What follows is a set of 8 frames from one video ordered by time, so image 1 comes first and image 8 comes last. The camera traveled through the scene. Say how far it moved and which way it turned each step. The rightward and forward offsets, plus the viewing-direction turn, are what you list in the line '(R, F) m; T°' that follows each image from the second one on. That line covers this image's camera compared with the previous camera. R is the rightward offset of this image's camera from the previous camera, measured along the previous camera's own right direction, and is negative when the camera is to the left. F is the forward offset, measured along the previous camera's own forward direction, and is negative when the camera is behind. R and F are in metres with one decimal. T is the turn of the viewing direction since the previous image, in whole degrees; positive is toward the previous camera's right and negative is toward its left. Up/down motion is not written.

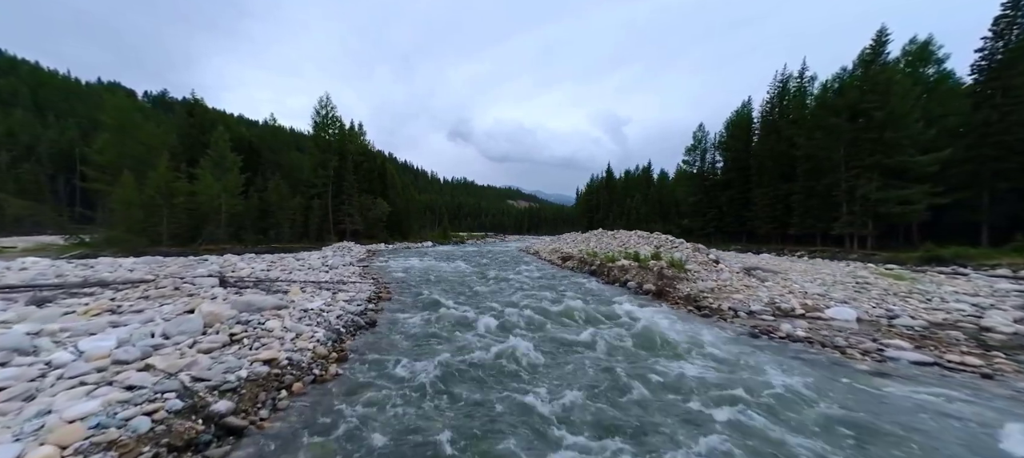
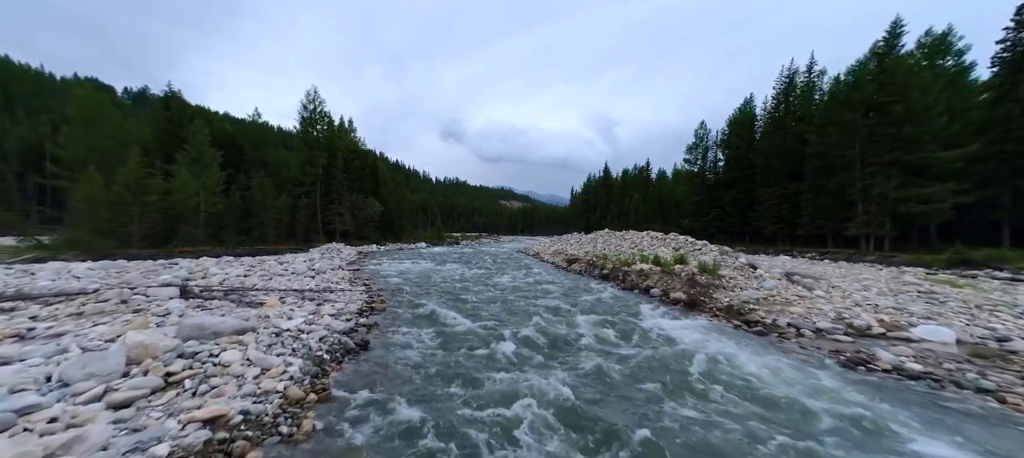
(-0.5, +1.5) m; +1°
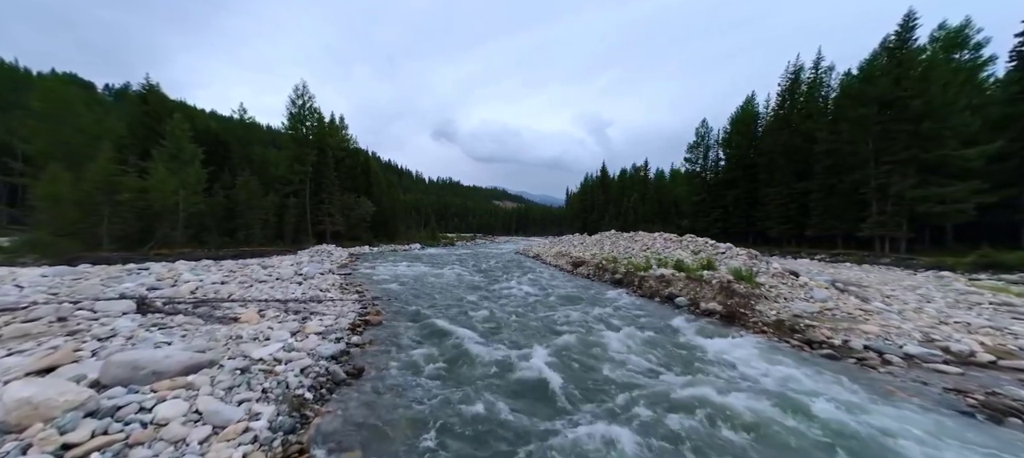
(-0.5, +1.3) m; +1°
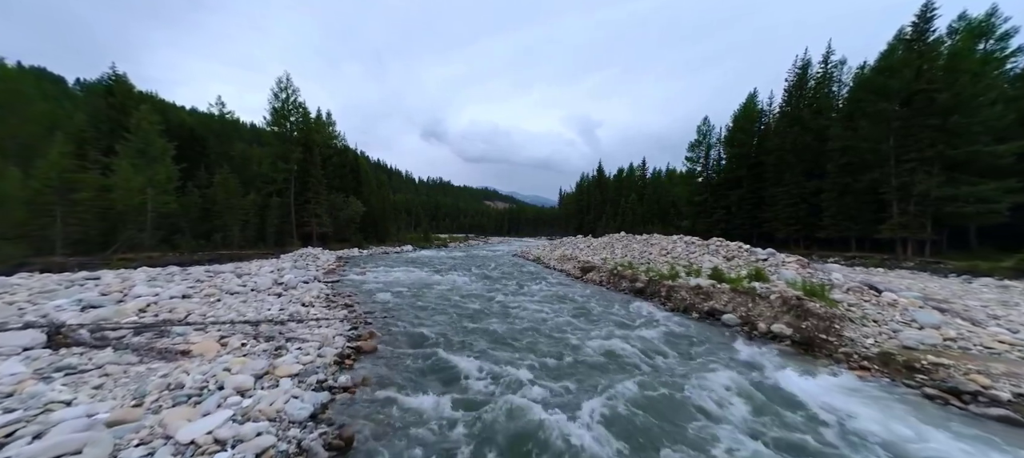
(-0.7, +1.7) m; +2°
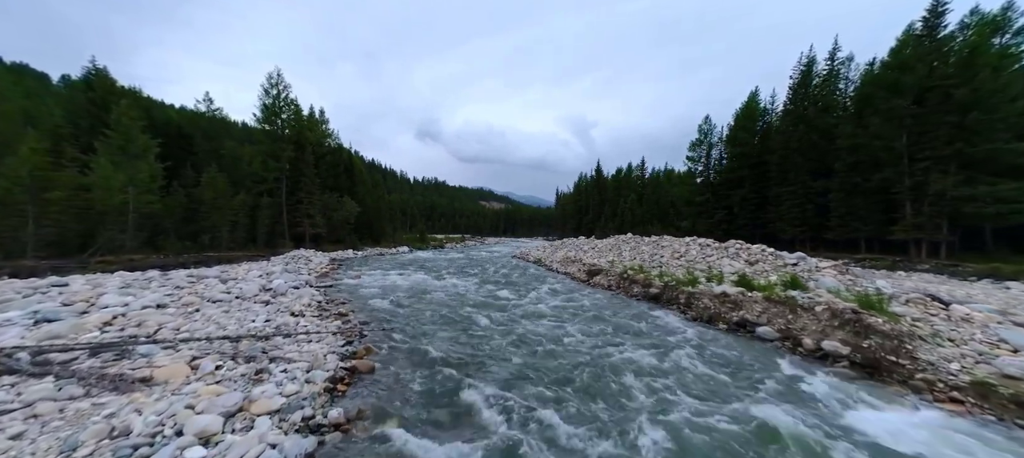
(-0.4, +0.9) m; +1°
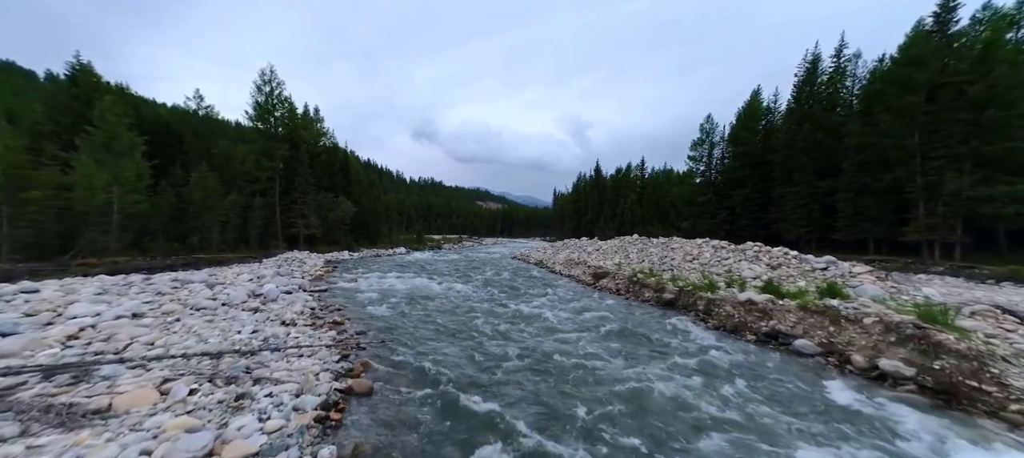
(-0.3, +0.8) m; +1°
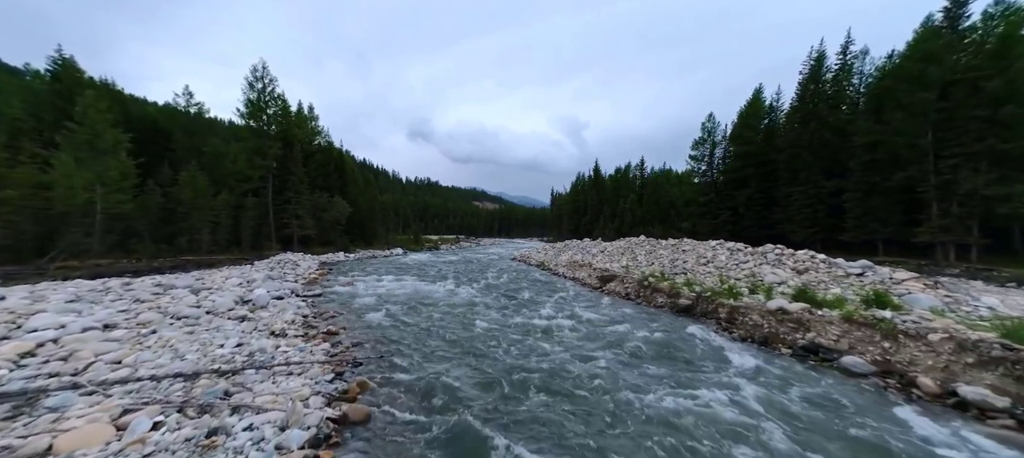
(-0.3, +0.8) m; +1°
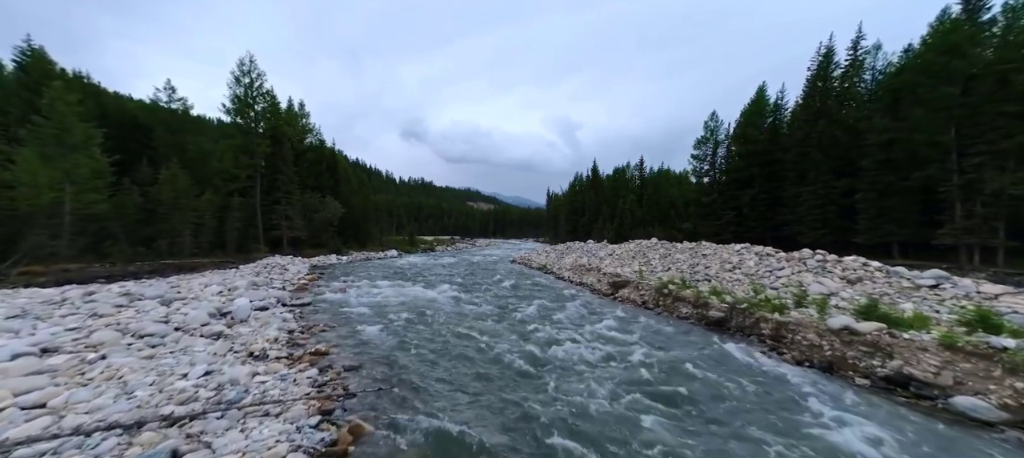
(-0.5, +1.3) m; +1°
